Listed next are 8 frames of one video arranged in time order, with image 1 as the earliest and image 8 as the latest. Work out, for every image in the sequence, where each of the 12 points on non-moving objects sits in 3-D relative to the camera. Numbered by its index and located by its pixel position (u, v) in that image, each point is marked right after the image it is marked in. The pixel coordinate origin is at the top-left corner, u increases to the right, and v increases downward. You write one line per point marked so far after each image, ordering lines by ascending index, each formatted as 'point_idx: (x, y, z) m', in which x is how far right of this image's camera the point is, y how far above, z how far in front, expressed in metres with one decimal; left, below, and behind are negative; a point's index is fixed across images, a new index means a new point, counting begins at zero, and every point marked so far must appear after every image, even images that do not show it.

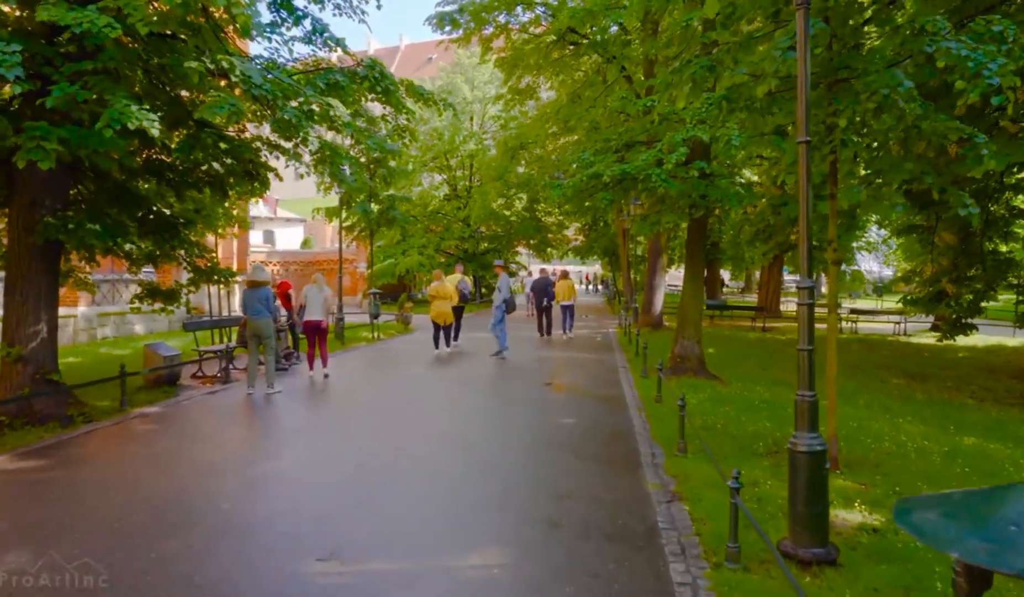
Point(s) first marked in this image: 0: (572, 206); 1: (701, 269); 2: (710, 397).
0: (+1.1, +1.8, +14.1) m
1: (+3.3, +0.5, +12.3) m
2: (+2.7, -1.4, +9.7) m
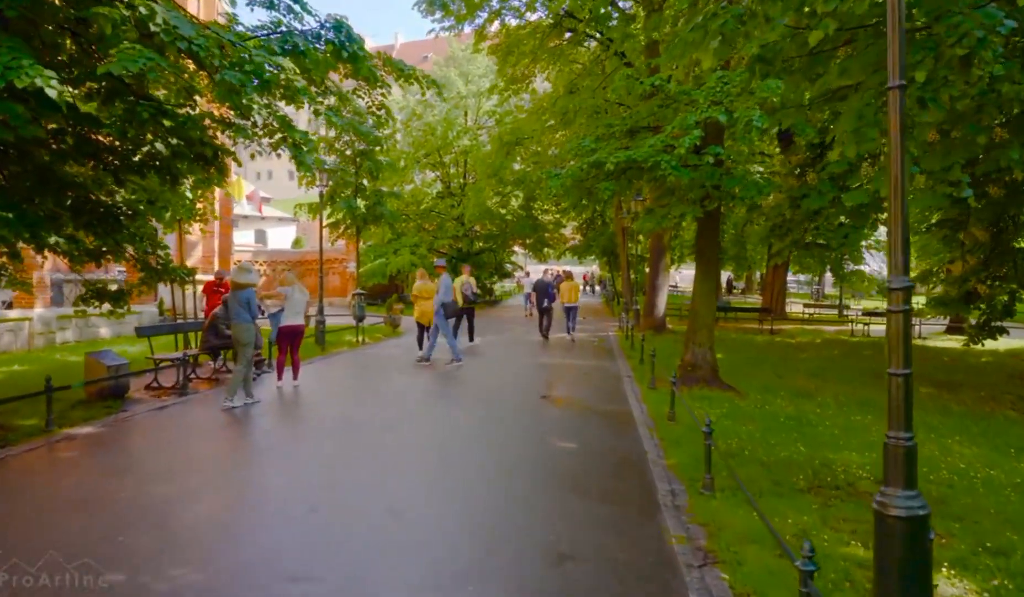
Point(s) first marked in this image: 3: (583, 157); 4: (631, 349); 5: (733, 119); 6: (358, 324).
0: (+1.0, +1.8, +12.9) m
1: (+3.1, +0.5, +11.1) m
2: (+2.6, -1.4, +8.5) m
3: (+1.1, +2.3, +11.7) m
4: (+2.5, -1.1, +15.1) m
5: (+3.1, +2.5, +10.0) m
6: (-3.9, -0.7, +18.1) m
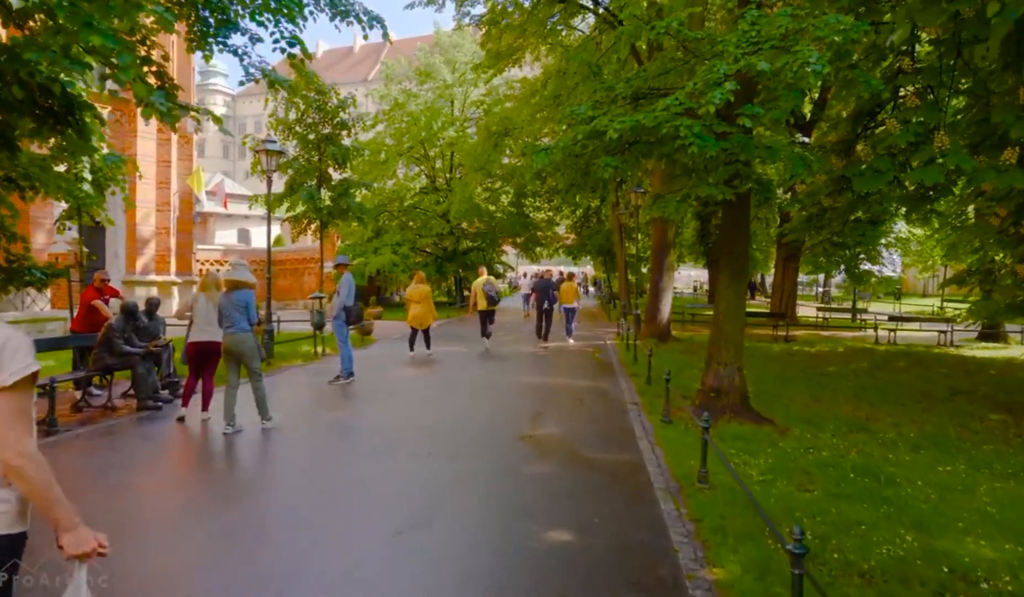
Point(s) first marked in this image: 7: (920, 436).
0: (+0.7, +1.7, +10.5) m
1: (+2.8, +0.4, +8.8) m
2: (+2.3, -1.5, +6.2) m
3: (+0.8, +2.2, +9.3) m
4: (+2.2, -1.2, +12.8) m
5: (+2.8, +2.4, +7.6) m
6: (-4.3, -0.8, +15.7) m
7: (+4.7, -1.6, +8.3) m
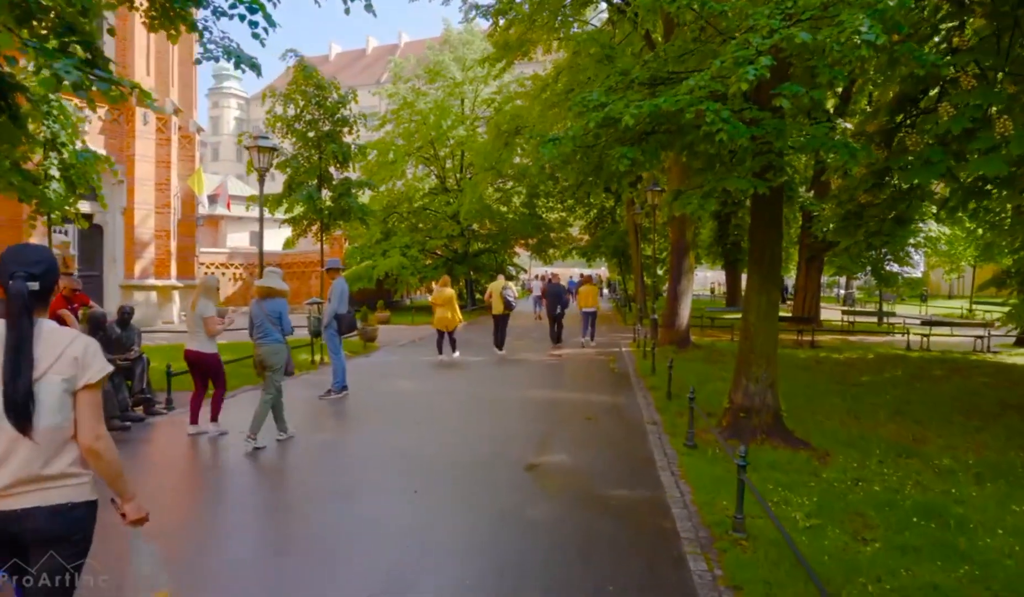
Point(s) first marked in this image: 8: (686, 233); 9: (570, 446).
0: (+0.8, +1.6, +9.6) m
1: (+2.9, +0.3, +7.8) m
2: (+2.3, -1.6, +5.2) m
3: (+0.8, +2.1, +8.4) m
4: (+2.3, -1.3, +11.8) m
5: (+2.8, +2.3, +6.7) m
6: (-4.1, -0.9, +14.8) m
7: (+4.8, -1.7, +7.3) m
8: (+4.1, +1.5, +17.0) m
9: (+0.6, -1.5, +7.3) m
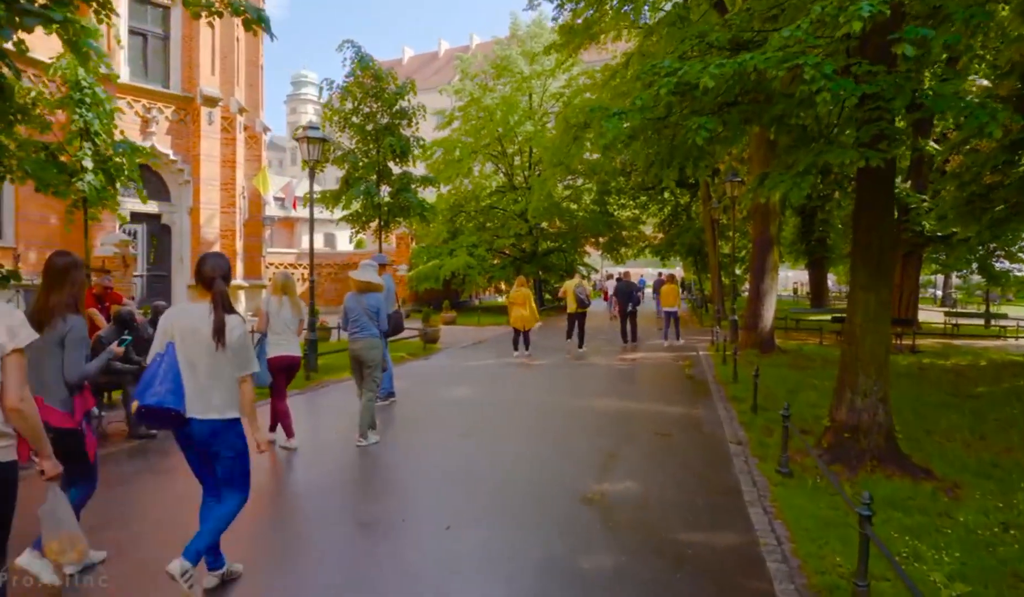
0: (+1.5, +1.6, +8.5) m
1: (+3.4, +0.3, +6.5) m
2: (+2.6, -1.5, +4.0) m
3: (+1.4, +2.2, +7.3) m
4: (+3.3, -1.3, +10.5) m
5: (+3.2, +2.4, +5.4) m
6: (-2.8, -0.9, +14.2) m
7: (+5.3, -1.6, +5.8) m
8: (+5.6, +1.5, +15.5) m
9: (+1.1, -1.5, +6.2) m
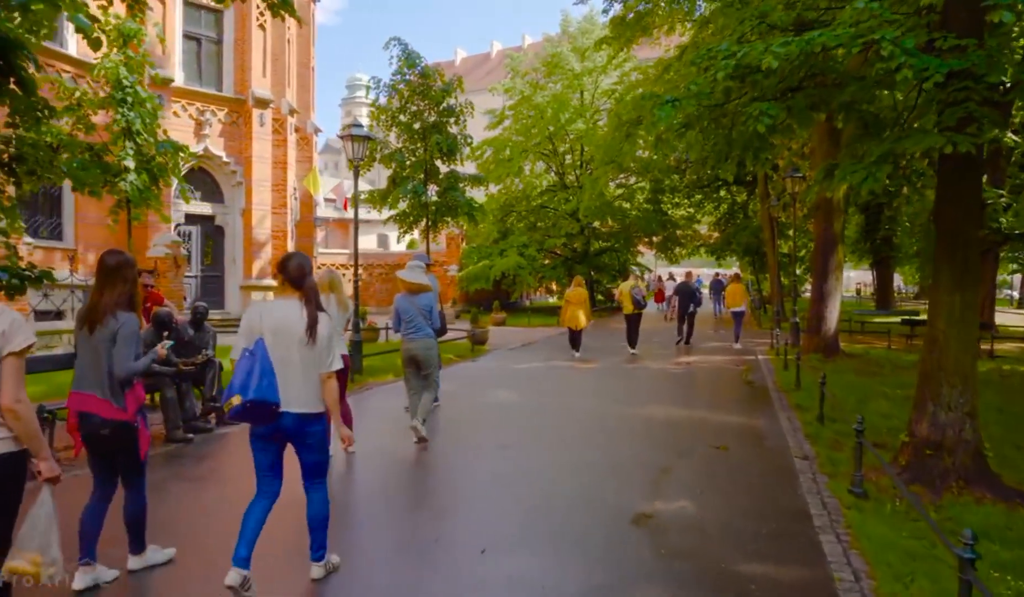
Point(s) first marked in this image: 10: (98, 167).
0: (+2.0, +1.6, +8.0) m
1: (+3.8, +0.3, +5.9) m
2: (+2.8, -1.6, +3.4) m
3: (+1.9, +2.2, +6.7) m
4: (+3.9, -1.3, +9.9) m
5: (+3.5, +2.4, +4.7) m
6: (-1.9, -0.9, +14.0) m
7: (+5.6, -1.7, +5.0) m
8: (+6.6, +1.5, +14.6) m
9: (+1.5, -1.5, +5.7) m
10: (-4.2, +1.3, +7.2) m
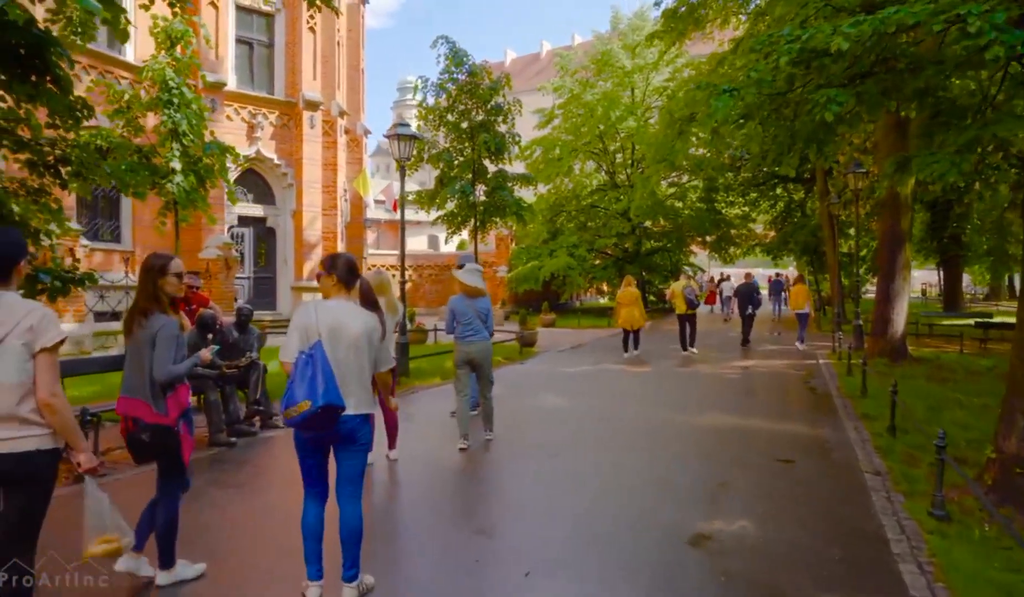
0: (+2.5, +1.6, +7.5) m
1: (+4.1, +0.3, +5.3) m
2: (+3.0, -1.6, +2.9) m
3: (+2.3, +2.1, +6.3) m
4: (+4.5, -1.3, +9.3) m
5: (+3.8, +2.3, +4.2) m
6: (-0.9, -0.9, +13.8) m
7: (+5.9, -1.7, +4.3) m
8: (+7.6, +1.5, +13.9) m
9: (+1.8, -1.5, +5.3) m
10: (-3.7, +1.3, +7.2) m
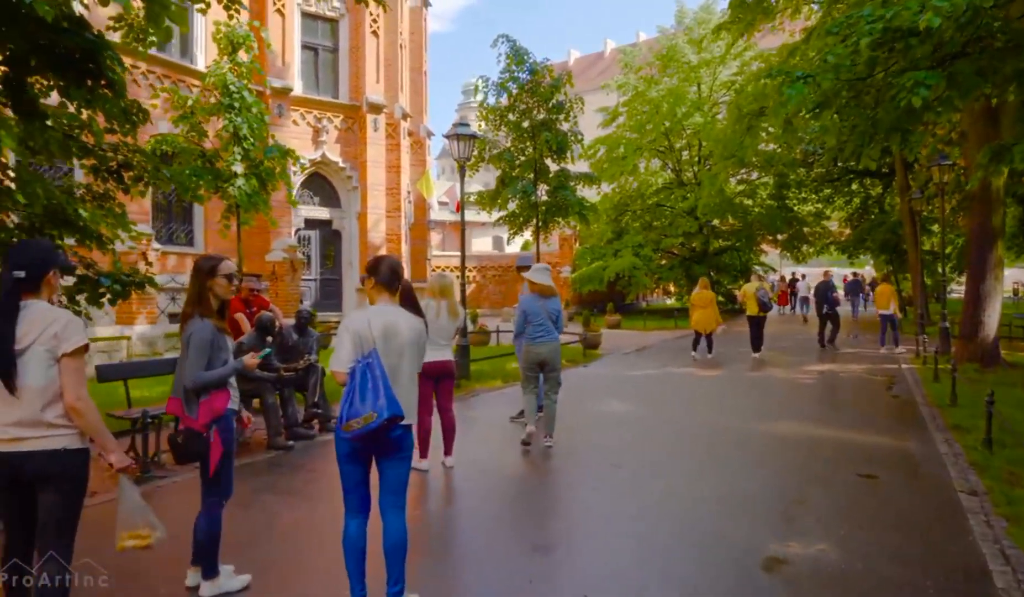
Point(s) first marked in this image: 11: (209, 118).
0: (+3.1, +1.6, +7.0) m
1: (+4.5, +0.3, +4.6) m
2: (+3.2, -1.6, +2.4) m
3: (+2.8, +2.1, +5.8) m
4: (+5.3, -1.3, +8.6) m
5: (+4.1, +2.3, +3.6) m
6: (+0.2, -1.0, +13.5) m
7: (+6.1, -1.7, +3.5) m
8: (+8.7, +1.5, +12.9) m
9: (+2.2, -1.5, +4.9) m
10: (-3.1, +1.3, +7.3) m
11: (-3.8, +2.3, +9.0) m
